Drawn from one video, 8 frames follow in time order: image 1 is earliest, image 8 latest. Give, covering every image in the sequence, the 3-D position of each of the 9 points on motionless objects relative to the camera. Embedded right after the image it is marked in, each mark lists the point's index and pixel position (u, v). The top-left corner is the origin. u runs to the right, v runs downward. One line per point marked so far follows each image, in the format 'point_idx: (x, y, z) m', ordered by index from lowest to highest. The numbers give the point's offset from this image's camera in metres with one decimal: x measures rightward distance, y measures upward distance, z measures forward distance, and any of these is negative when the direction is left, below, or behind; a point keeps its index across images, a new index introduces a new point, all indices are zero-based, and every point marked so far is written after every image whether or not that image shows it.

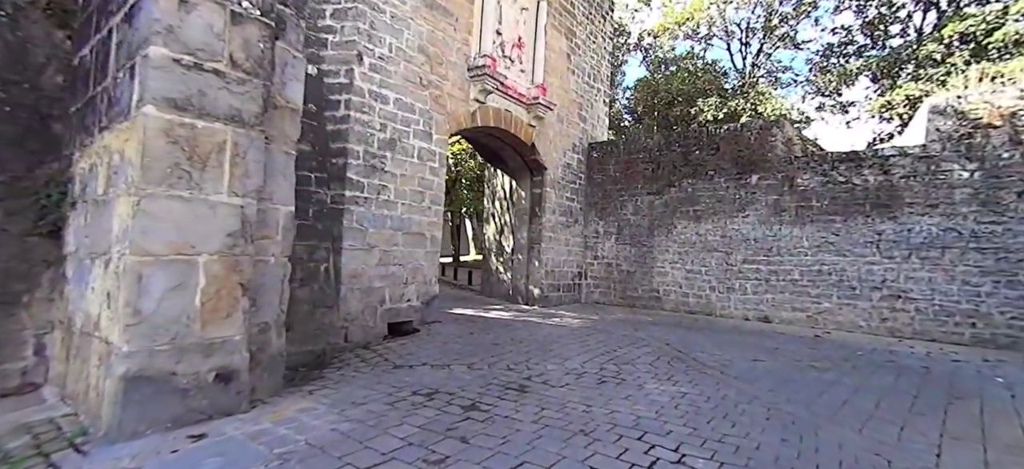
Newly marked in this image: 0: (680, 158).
0: (+2.9, +1.3, +8.1) m
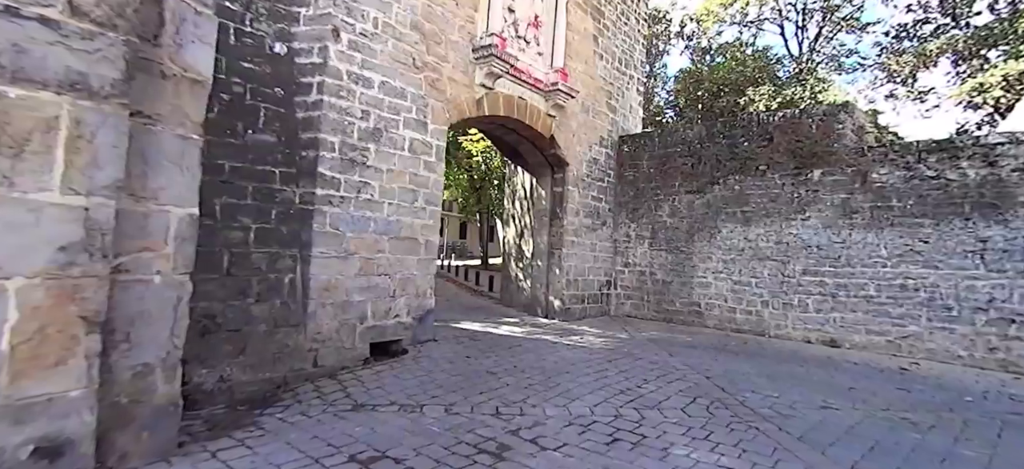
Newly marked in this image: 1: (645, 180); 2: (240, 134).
0: (+3.2, +1.3, +6.9) m
1: (+2.2, +0.9, +7.7) m
2: (-2.3, +0.8, +3.8) m
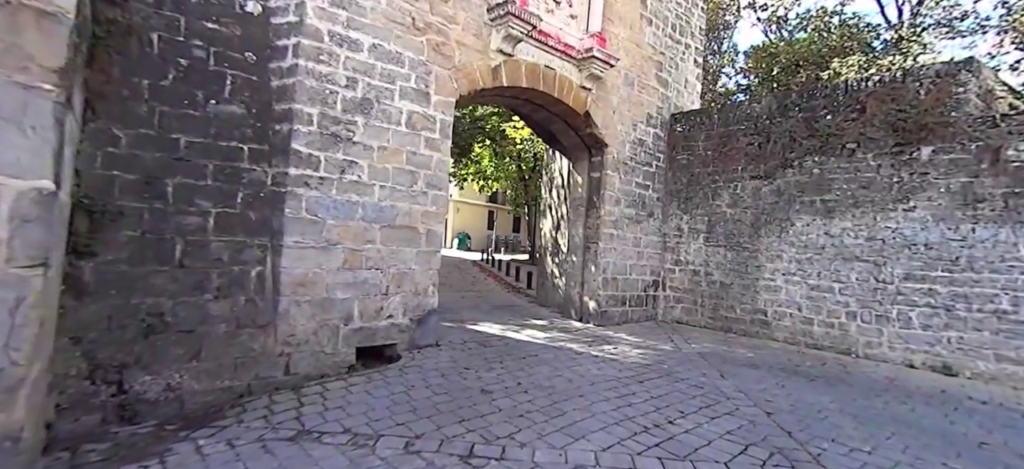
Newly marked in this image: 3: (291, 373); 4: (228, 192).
0: (+3.6, +1.3, +5.7) m
1: (+2.7, +1.0, +6.6) m
2: (-2.2, +0.9, +3.3) m
3: (-1.7, -1.1, +3.5) m
4: (-2.1, +0.3, +3.4) m
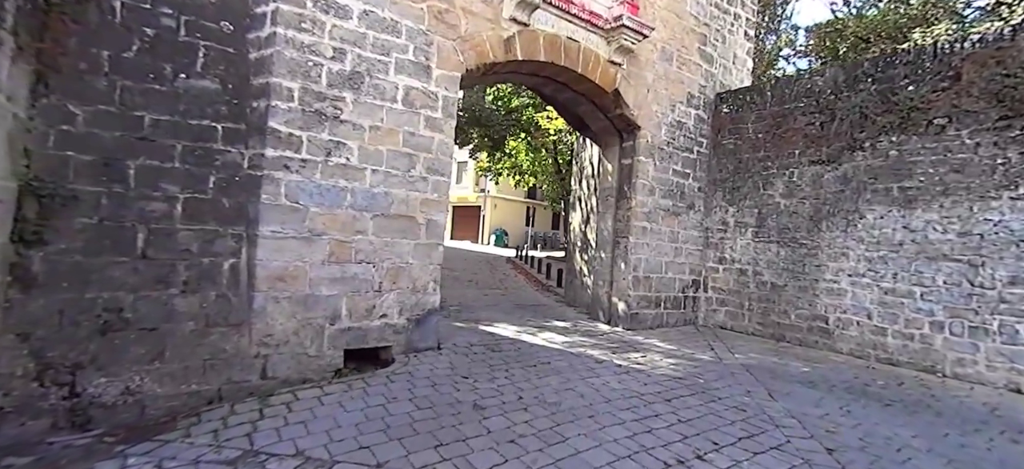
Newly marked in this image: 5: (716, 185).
0: (+3.8, +1.4, +4.8) m
1: (+3.0, +1.1, +5.8) m
2: (-2.2, +1.0, +3.0) m
3: (-1.7, -1.0, +3.2) m
4: (-2.1, +0.4, +3.1) m
5: (+2.7, +0.6, +6.1) m
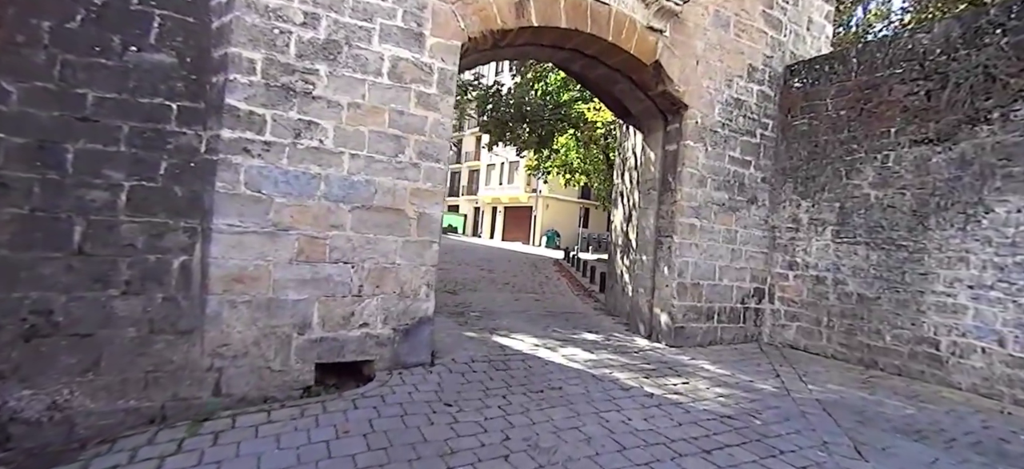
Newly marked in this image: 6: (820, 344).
0: (+3.9, +1.4, +3.7) m
1: (+3.3, +1.1, +4.7) m
2: (-2.3, +1.1, +2.7) m
3: (-1.7, -0.9, +2.7) m
4: (-2.1, +0.4, +2.7) m
5: (+3.0, +0.6, +5.1) m
6: (+3.1, -1.1, +4.7) m
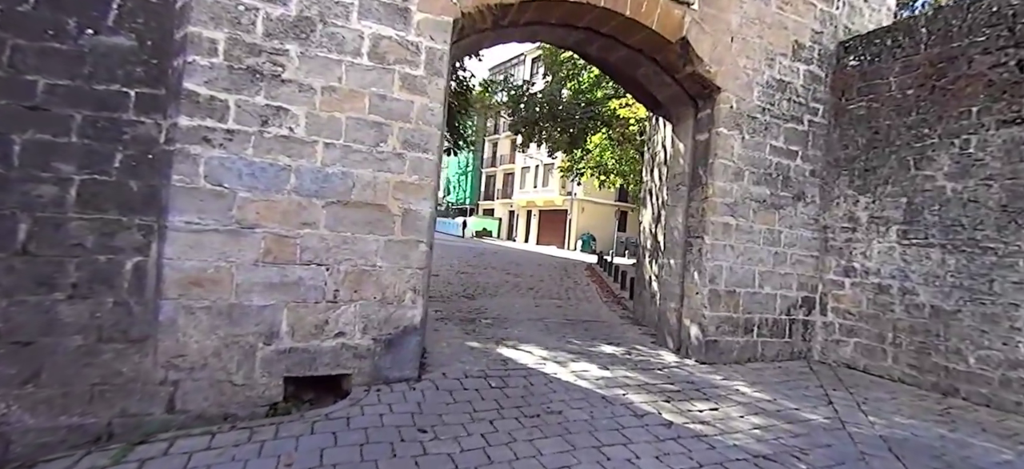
0: (+3.9, +1.4, +2.9) m
1: (+3.4, +1.1, +4.1) m
2: (-2.4, +1.1, +2.5) m
3: (-1.8, -0.9, +2.4) m
4: (-2.2, +0.4, +2.4) m
5: (+3.1, +0.6, +4.4) m
6: (+3.2, -1.1, +4.0) m
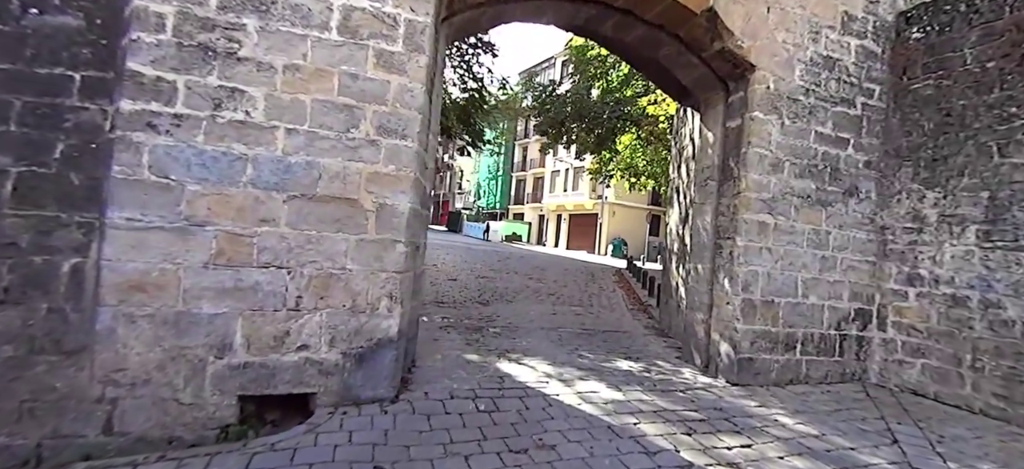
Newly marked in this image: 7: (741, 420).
0: (+3.9, +1.4, +2.2) m
1: (+3.4, +1.1, +3.4) m
2: (-2.4, +1.1, +2.2) m
3: (-1.9, -0.9, +2.2) m
4: (-2.3, +0.4, +2.2) m
5: (+3.2, +0.6, +3.8) m
6: (+3.2, -1.1, +3.3) m
7: (+1.4, -1.1, +2.7) m
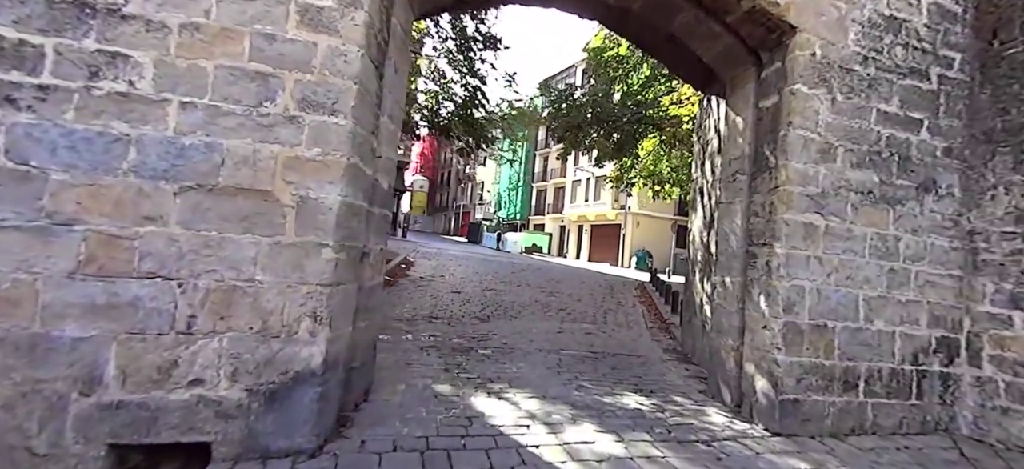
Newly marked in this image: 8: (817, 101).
0: (+3.7, +1.4, +1.4) m
1: (+3.3, +1.0, +2.6) m
2: (-2.6, +1.1, +1.8) m
3: (-2.1, -0.9, +1.7) m
4: (-2.5, +0.4, +1.8) m
5: (+3.1, +0.6, +2.9) m
6: (+3.1, -1.1, +2.5) m
7: (+1.2, -1.1, +2.0) m
8: (+1.8, +0.8, +2.7) m
